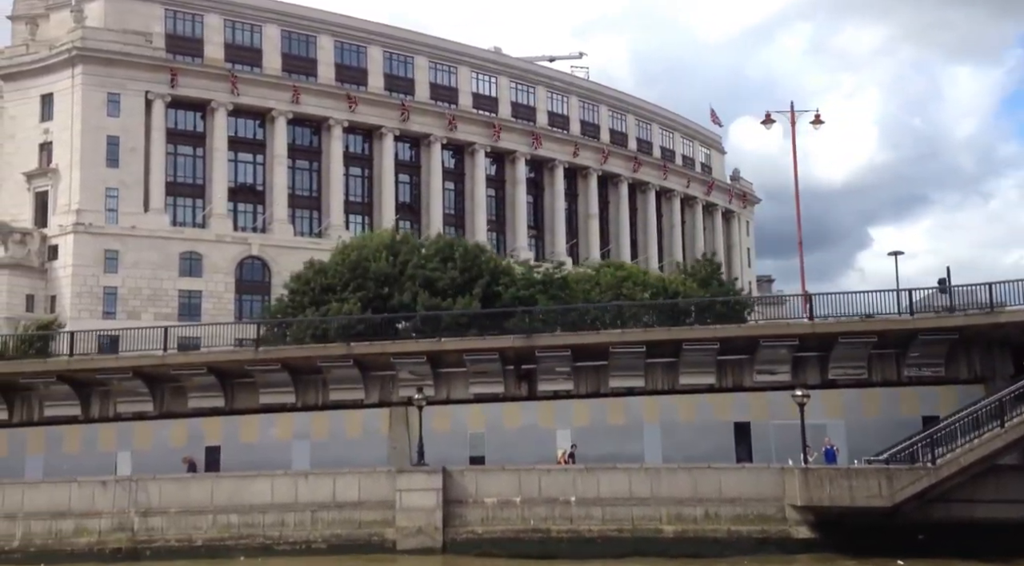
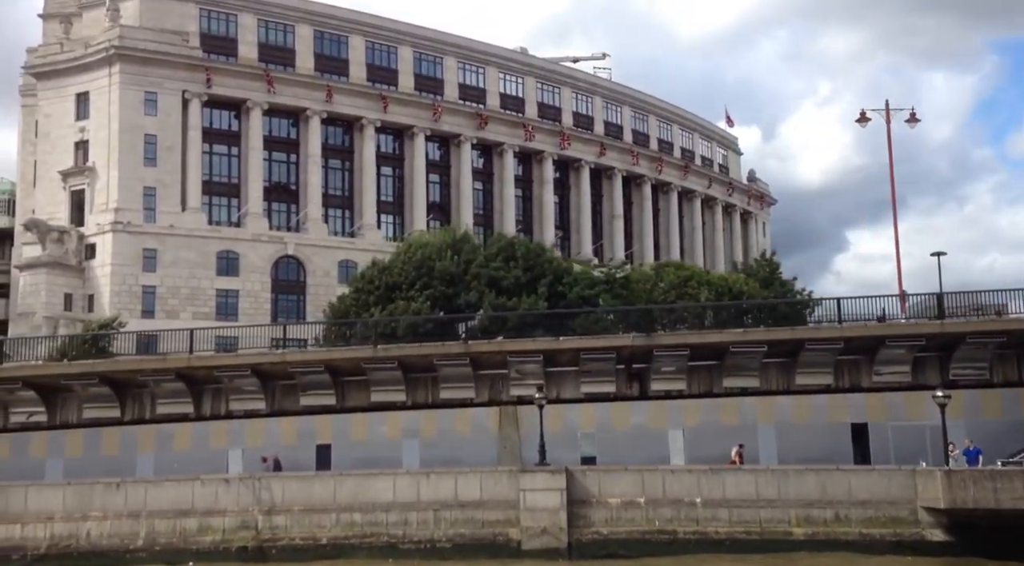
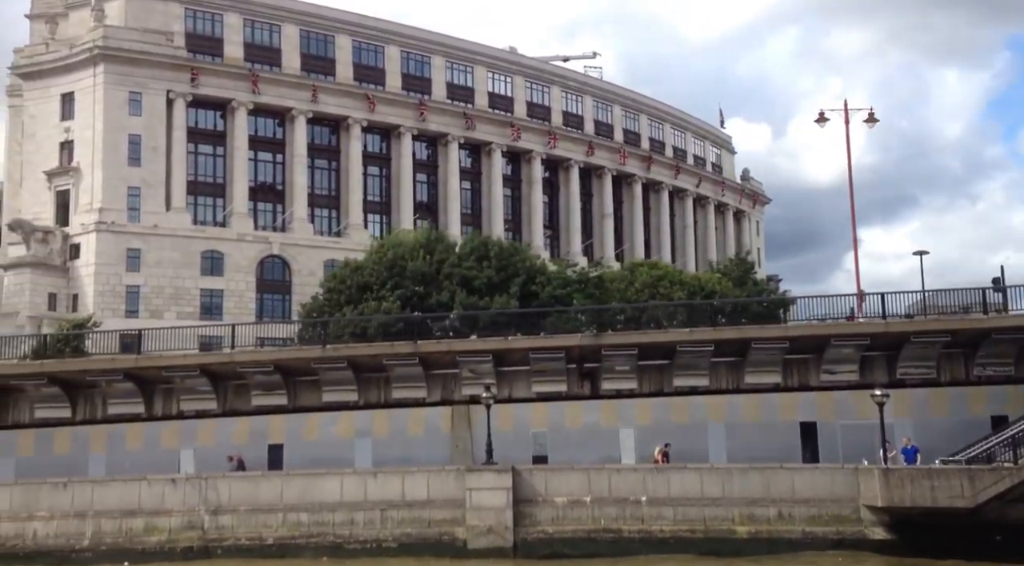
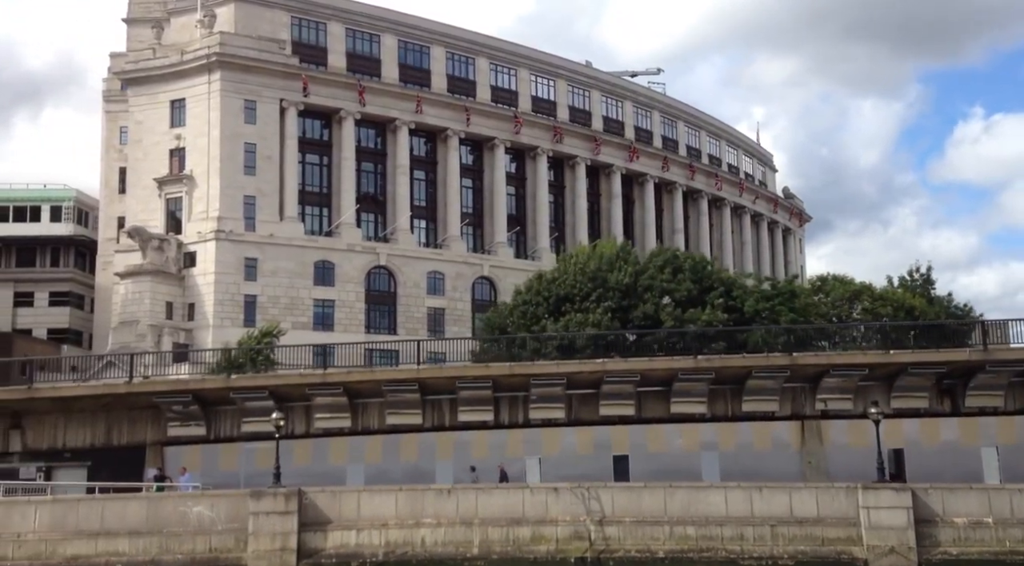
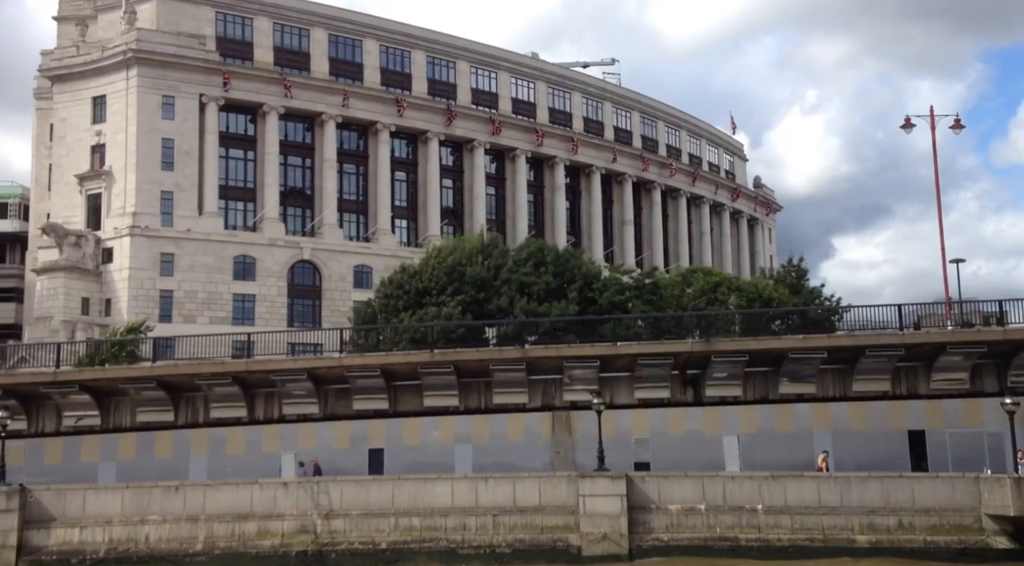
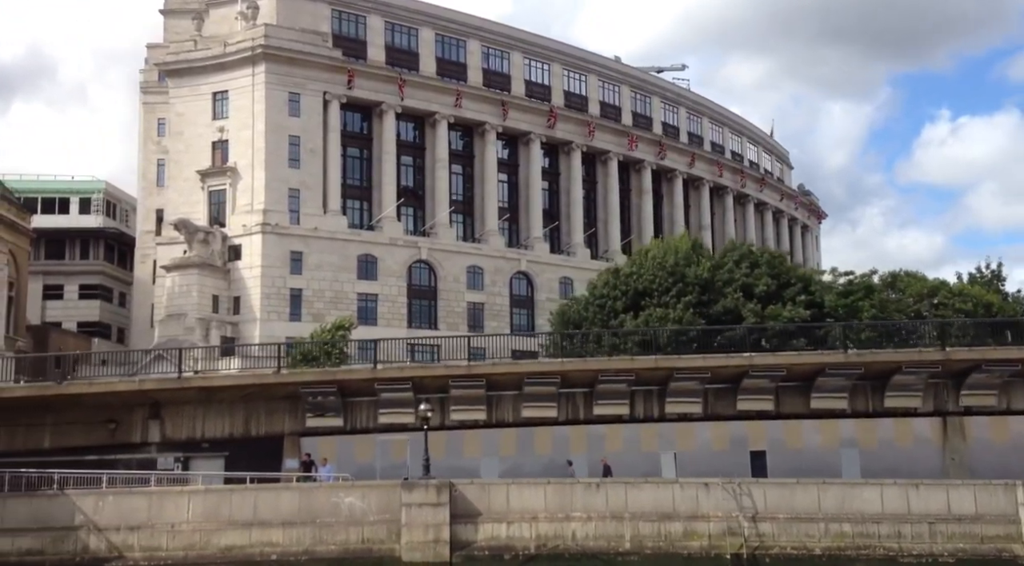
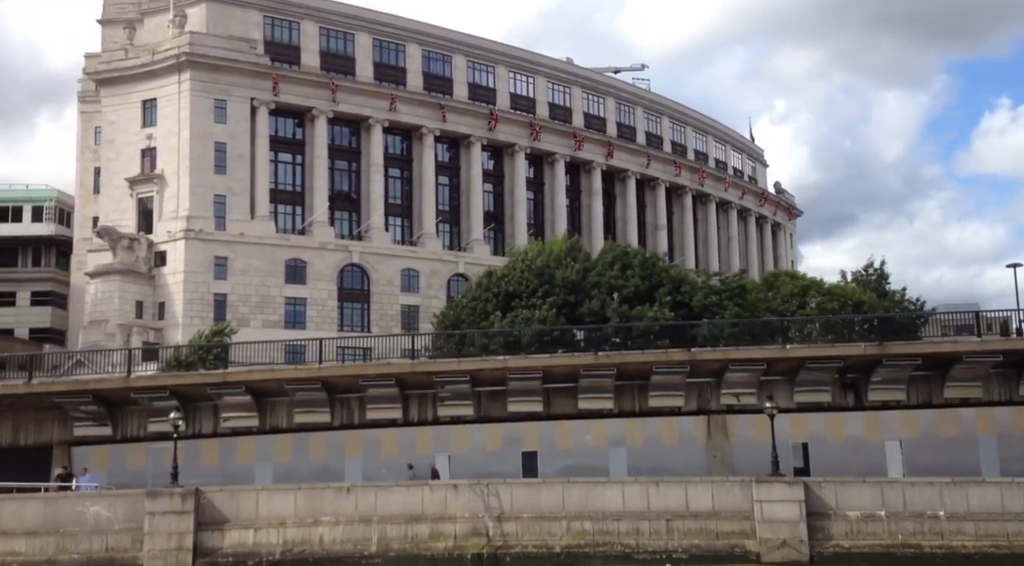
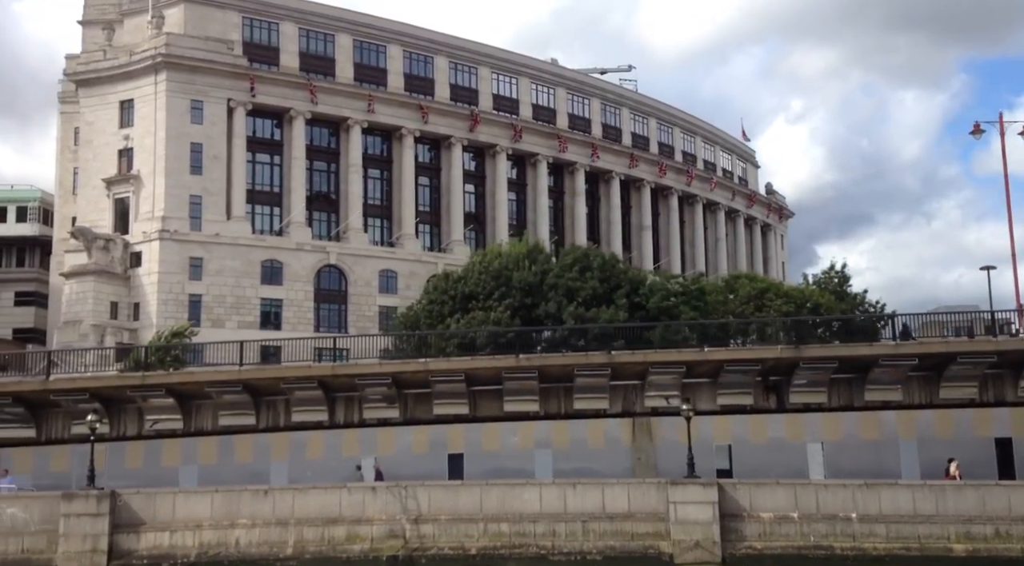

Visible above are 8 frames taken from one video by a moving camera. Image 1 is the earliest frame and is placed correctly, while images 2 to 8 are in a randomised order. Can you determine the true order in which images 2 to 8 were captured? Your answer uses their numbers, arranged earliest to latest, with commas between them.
3, 2, 5, 8, 7, 4, 6
